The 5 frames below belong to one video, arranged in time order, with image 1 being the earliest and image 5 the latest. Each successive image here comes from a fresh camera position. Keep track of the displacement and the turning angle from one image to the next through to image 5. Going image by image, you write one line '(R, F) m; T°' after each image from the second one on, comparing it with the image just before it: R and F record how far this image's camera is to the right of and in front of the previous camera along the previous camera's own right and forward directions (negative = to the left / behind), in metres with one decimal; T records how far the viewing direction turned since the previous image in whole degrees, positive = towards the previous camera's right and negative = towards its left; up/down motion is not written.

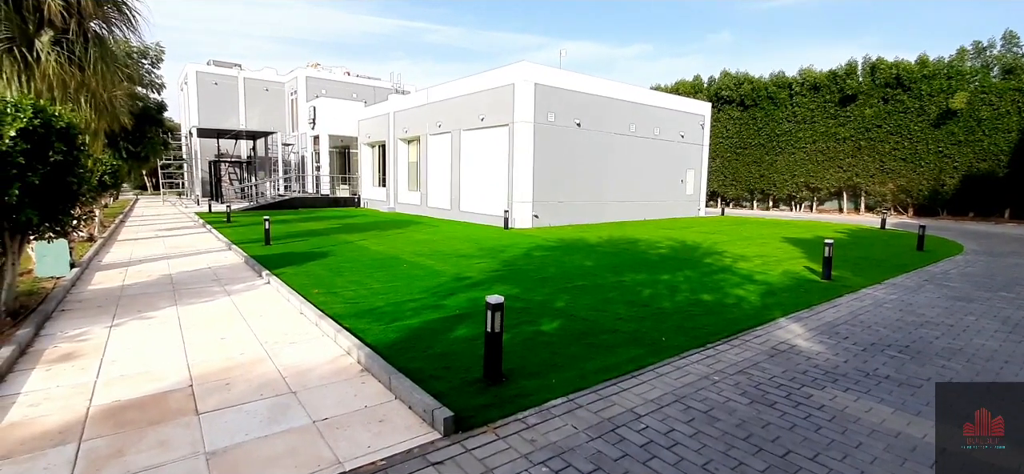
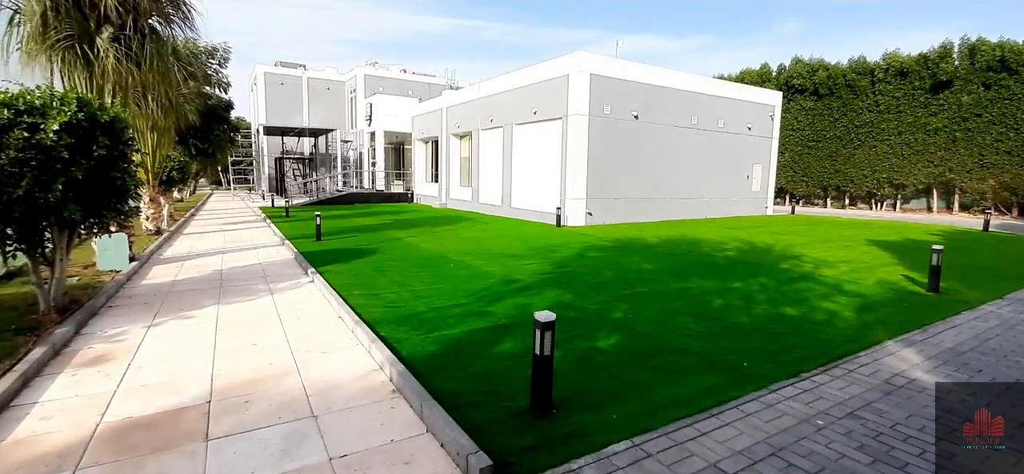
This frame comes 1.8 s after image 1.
(0.0, +0.6) m; -6°
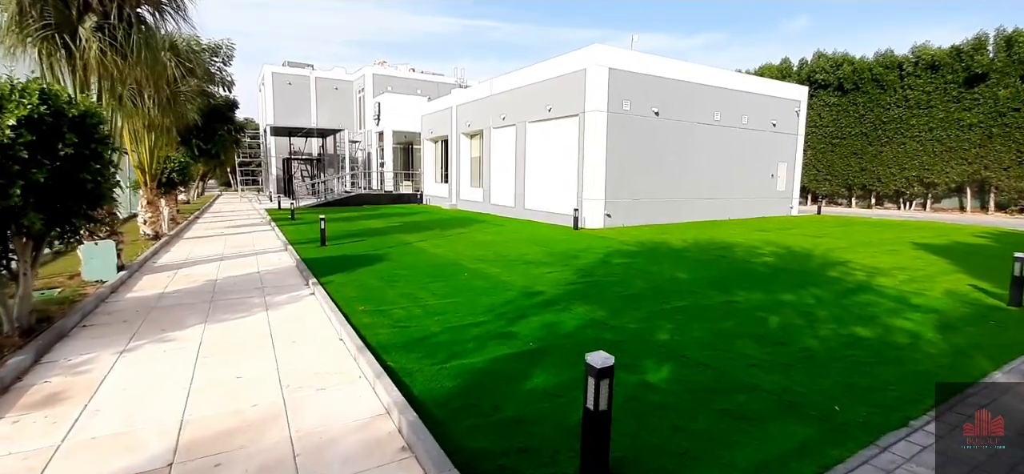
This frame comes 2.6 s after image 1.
(-0.2, +0.7) m; -1°
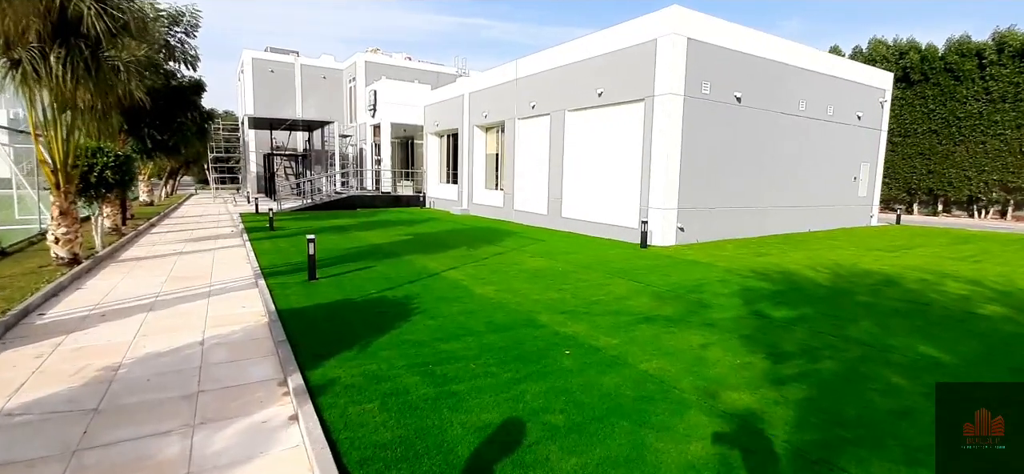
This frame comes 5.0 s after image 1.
(-1.3, +3.3) m; +1°
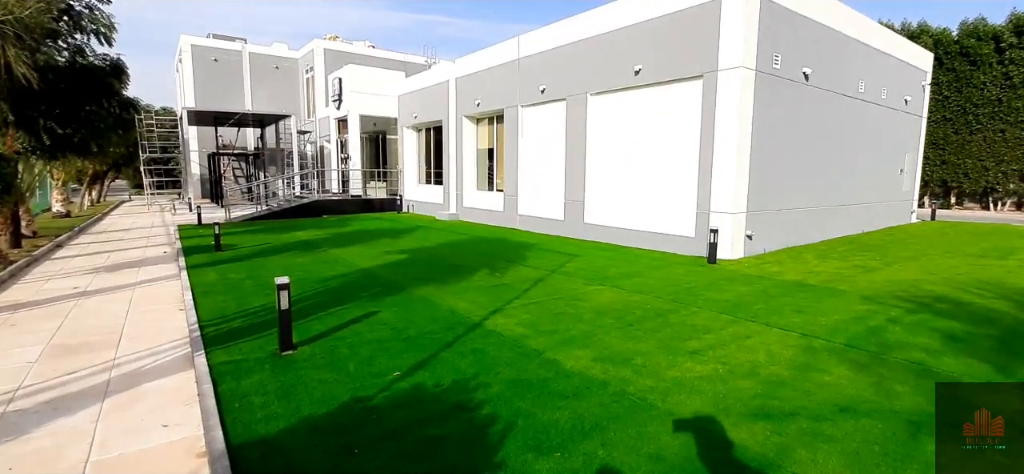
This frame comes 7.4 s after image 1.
(-1.2, +2.6) m; +5°
